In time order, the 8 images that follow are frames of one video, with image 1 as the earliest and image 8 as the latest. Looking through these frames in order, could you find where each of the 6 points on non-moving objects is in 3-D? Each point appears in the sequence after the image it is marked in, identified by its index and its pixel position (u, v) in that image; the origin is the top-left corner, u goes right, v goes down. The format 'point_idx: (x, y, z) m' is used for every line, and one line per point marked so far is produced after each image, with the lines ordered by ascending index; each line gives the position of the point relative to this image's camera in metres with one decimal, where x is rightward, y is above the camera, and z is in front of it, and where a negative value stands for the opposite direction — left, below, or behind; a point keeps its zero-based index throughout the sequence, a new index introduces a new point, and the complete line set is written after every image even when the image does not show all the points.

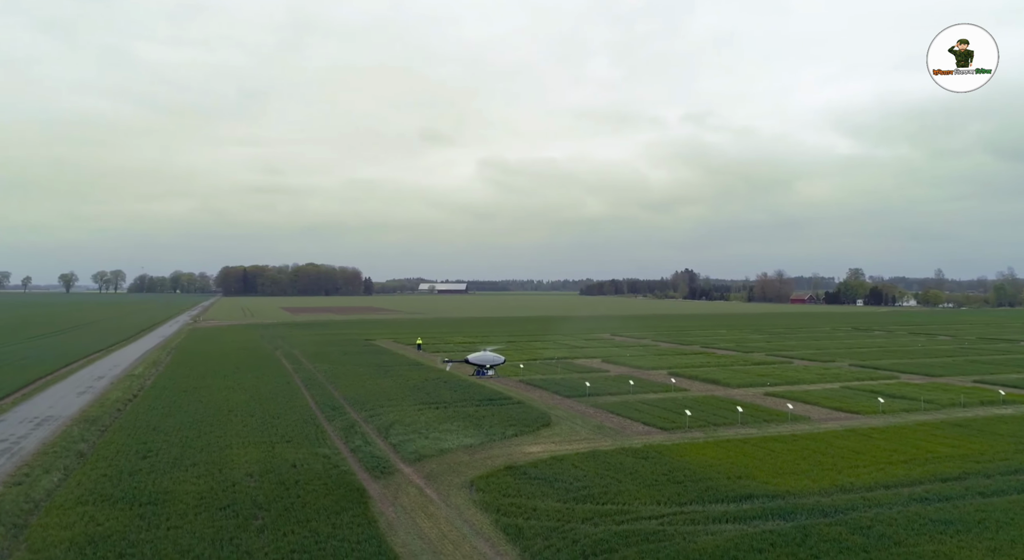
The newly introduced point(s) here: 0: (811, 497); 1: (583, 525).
0: (+9.1, -6.6, +19.1) m
1: (+1.8, -6.3, +16.1) m
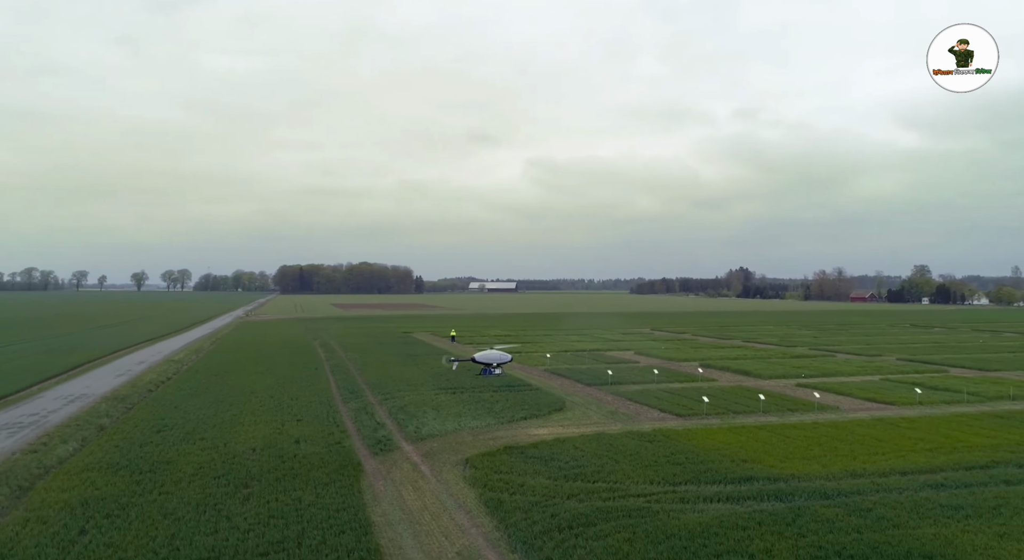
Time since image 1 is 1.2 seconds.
0: (+8.9, -5.8, +18.2) m
1: (+1.4, -5.6, +15.8) m
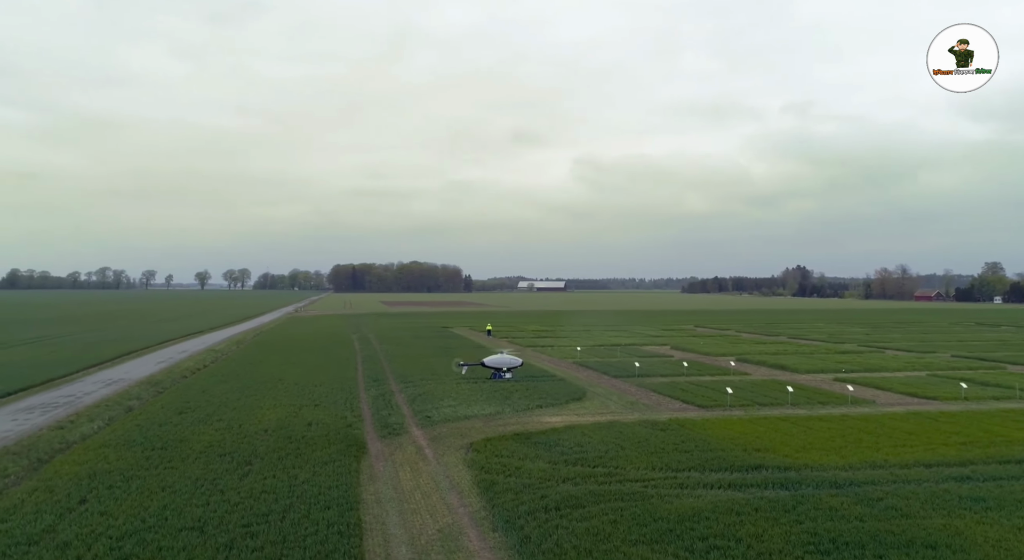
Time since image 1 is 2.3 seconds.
0: (+8.9, -5.3, +17.4) m
1: (+1.2, -5.0, +15.5) m
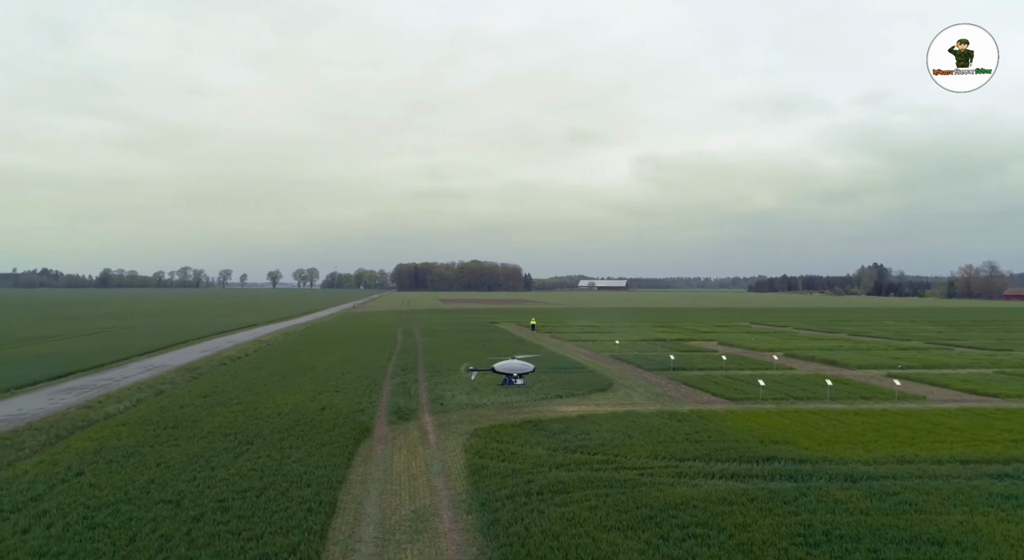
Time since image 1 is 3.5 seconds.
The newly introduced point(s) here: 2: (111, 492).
0: (+8.8, -4.7, +16.2) m
1: (+1.0, -4.5, +14.9) m
2: (-8.1, -4.3, +12.6) m
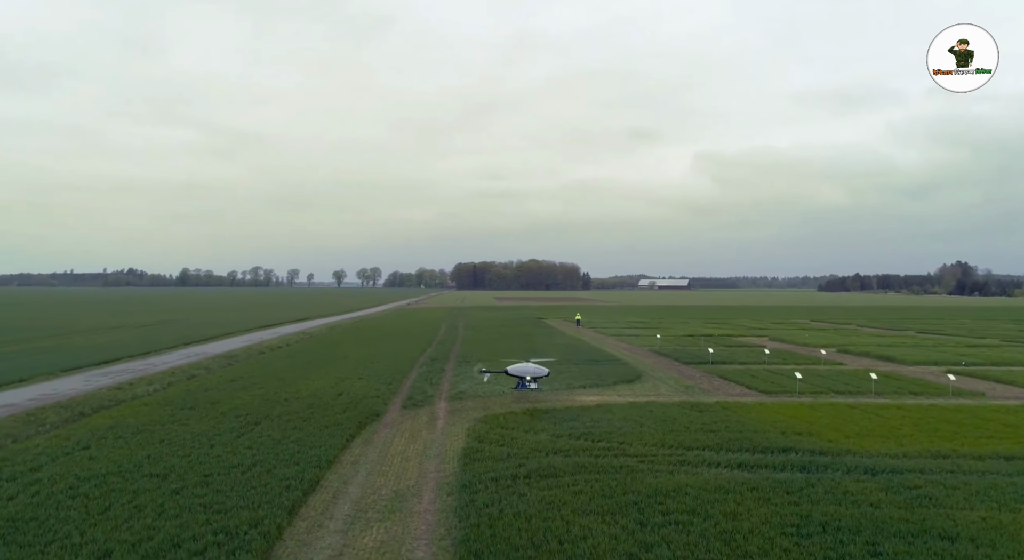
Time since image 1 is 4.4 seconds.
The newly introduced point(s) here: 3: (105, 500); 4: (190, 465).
0: (+8.7, -4.2, +15.0) m
1: (+0.9, -4.0, +14.4) m
2: (-8.3, -3.8, +12.9) m
3: (-6.9, -3.7, +10.6) m
4: (-6.6, -3.8, +13.0) m
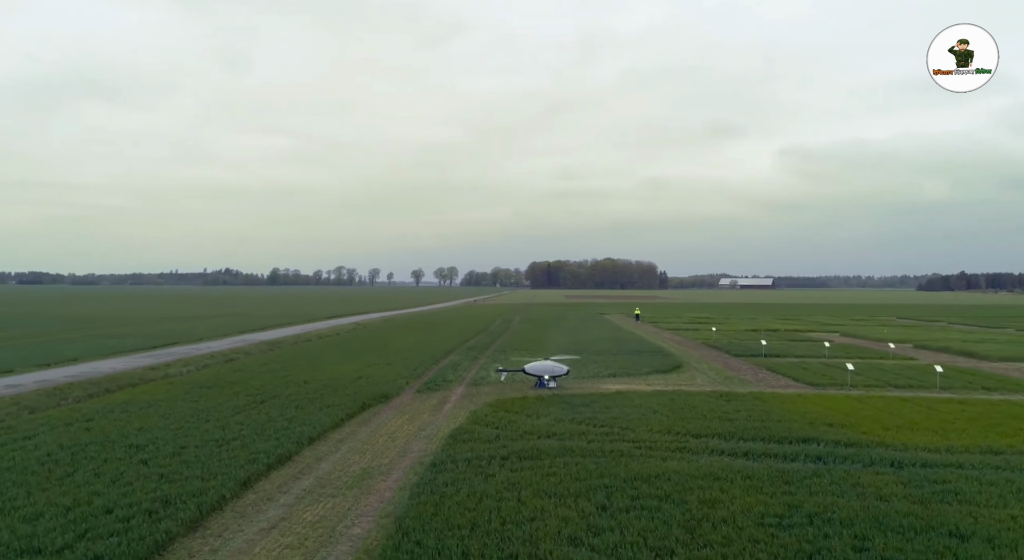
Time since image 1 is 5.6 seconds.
0: (+8.5, -3.6, +13.3) m
1: (+0.6, -3.4, +13.6) m
2: (-8.7, -3.2, +13.1) m
3: (-7.5, -3.2, +10.6) m
4: (-7.0, -3.3, +13.0) m
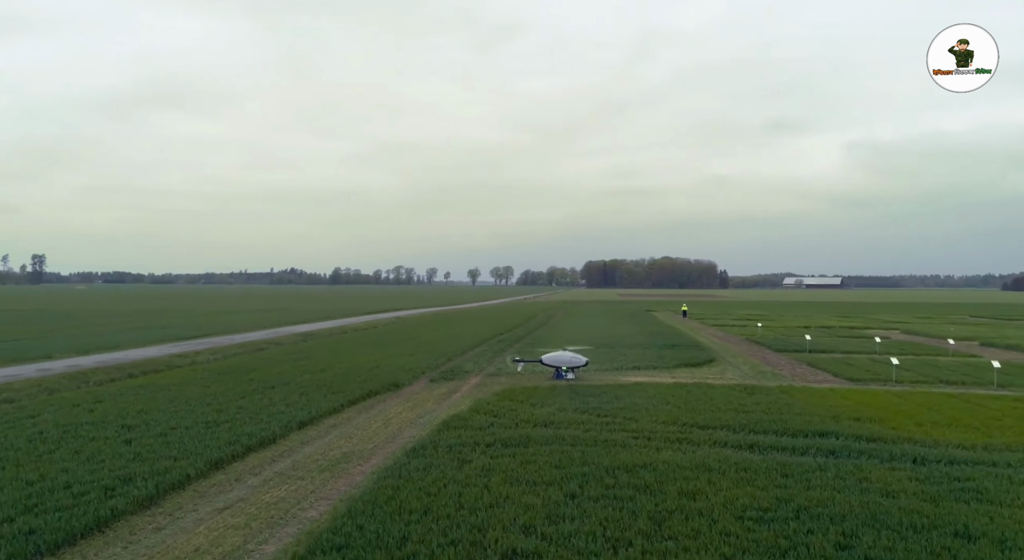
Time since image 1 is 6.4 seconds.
0: (+8.3, -3.2, +12.1) m
1: (+0.5, -3.1, +13.0) m
2: (-8.8, -2.9, +13.3) m
3: (-7.8, -2.8, +10.8) m
4: (-7.1, -2.9, +13.1) m
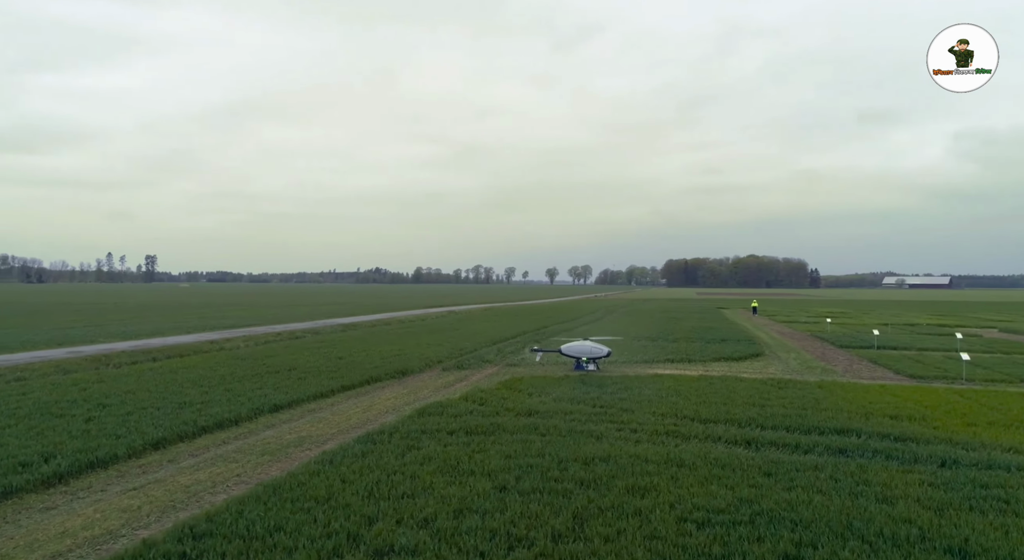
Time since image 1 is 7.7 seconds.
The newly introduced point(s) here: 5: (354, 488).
0: (+7.8, -2.7, +10.2) m
1: (+0.1, -2.6, +12.0) m
2: (-9.1, -2.4, +13.4) m
3: (-8.4, -2.4, +10.7) m
4: (-7.5, -2.5, +12.9) m
5: (-1.9, -2.5, +7.4) m
